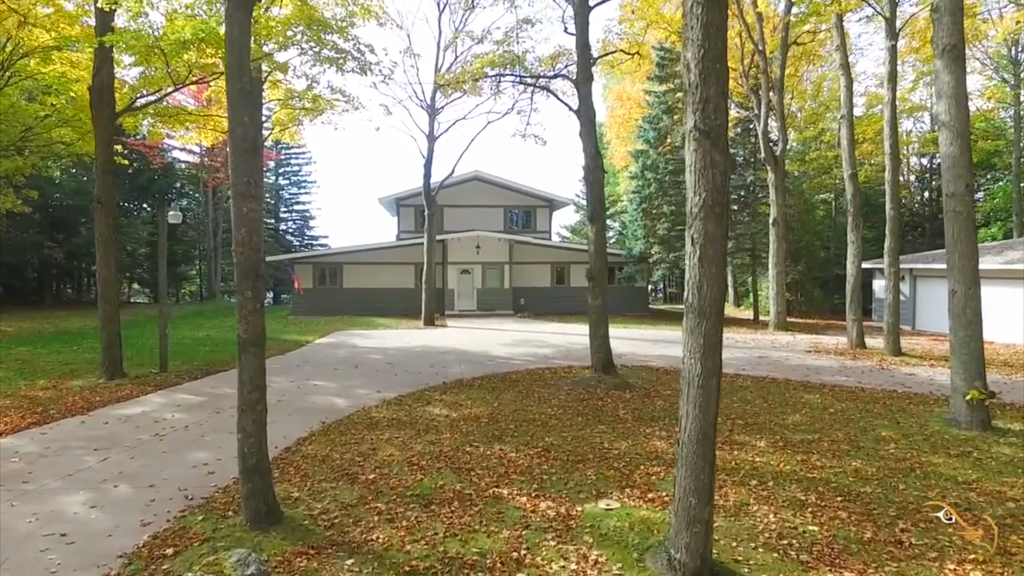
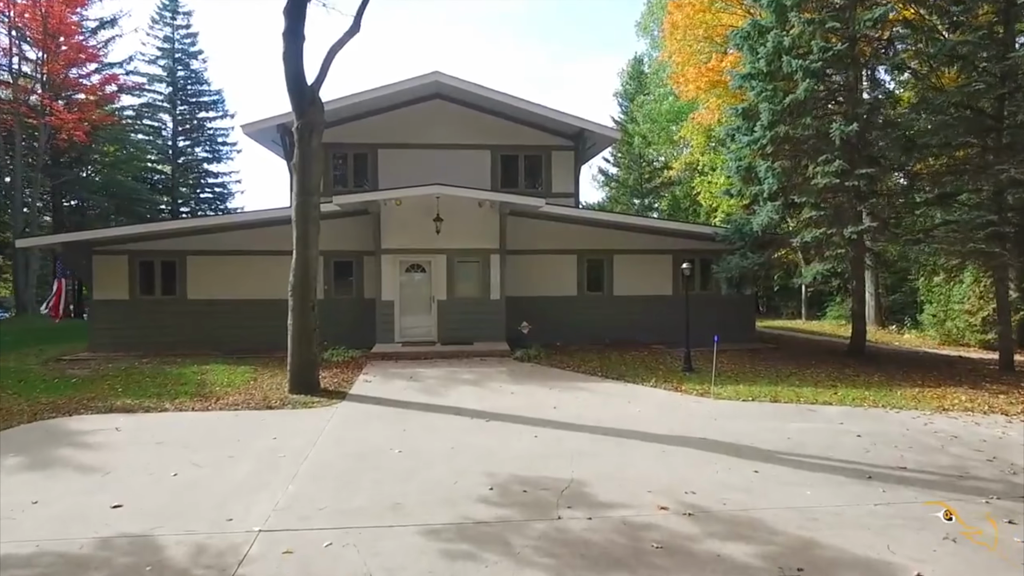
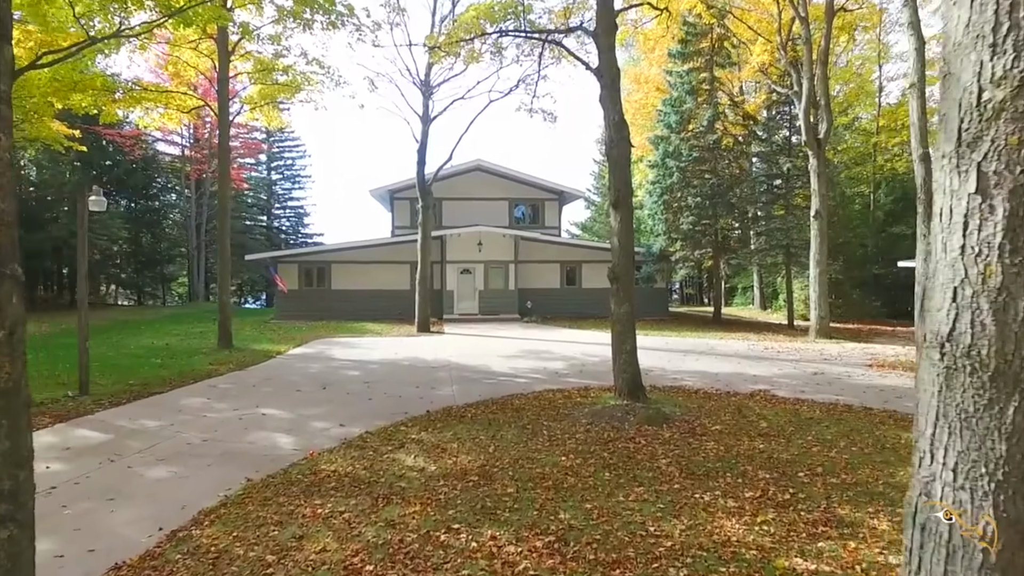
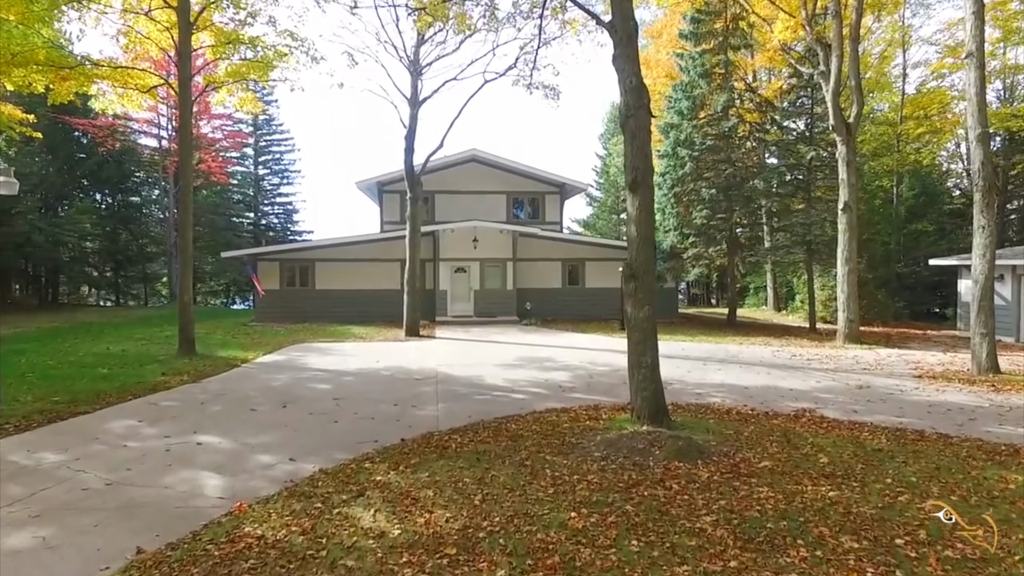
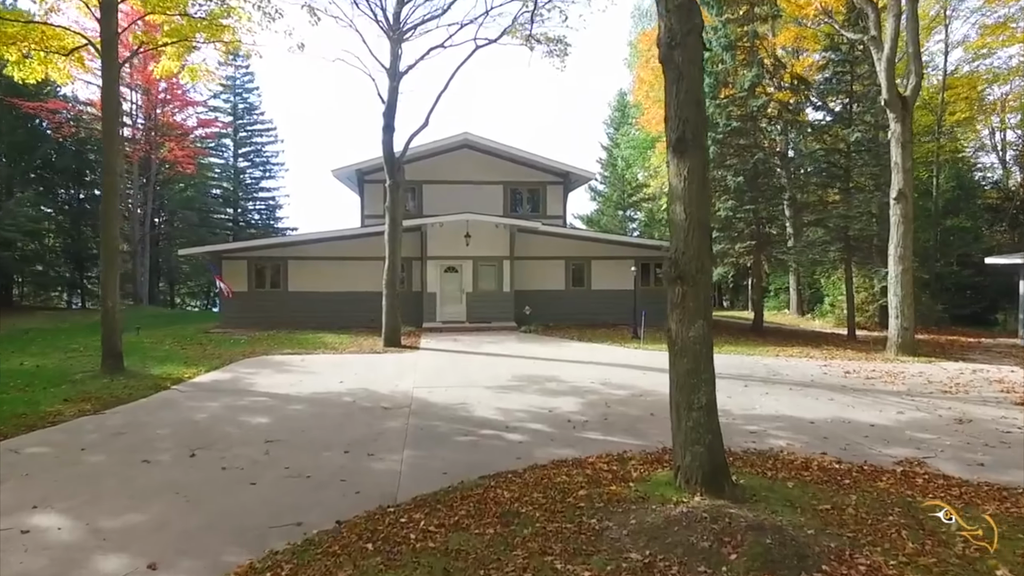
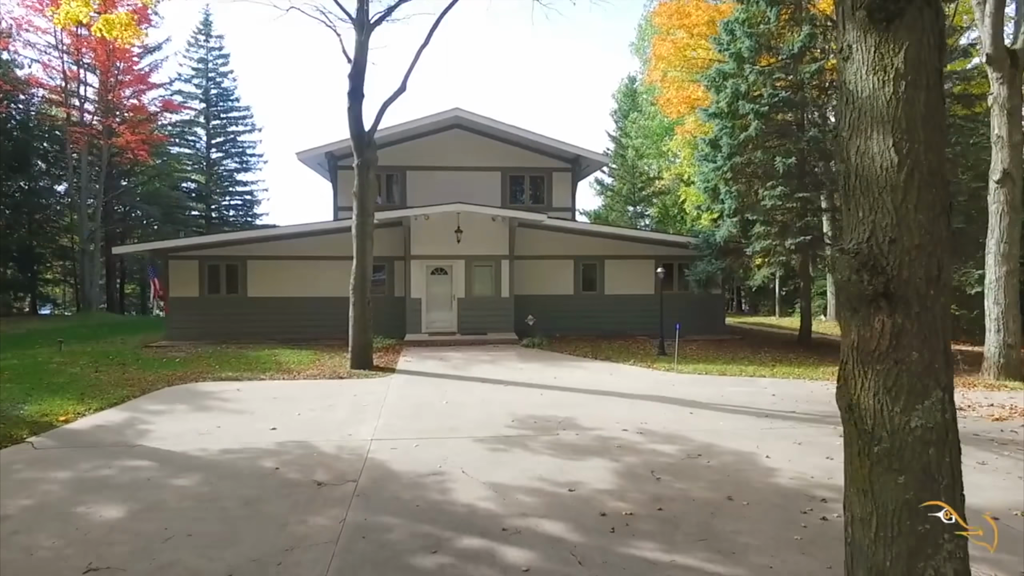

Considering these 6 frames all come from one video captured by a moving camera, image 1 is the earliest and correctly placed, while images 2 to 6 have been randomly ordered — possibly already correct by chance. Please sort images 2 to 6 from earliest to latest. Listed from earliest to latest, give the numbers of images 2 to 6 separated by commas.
3, 4, 5, 6, 2
